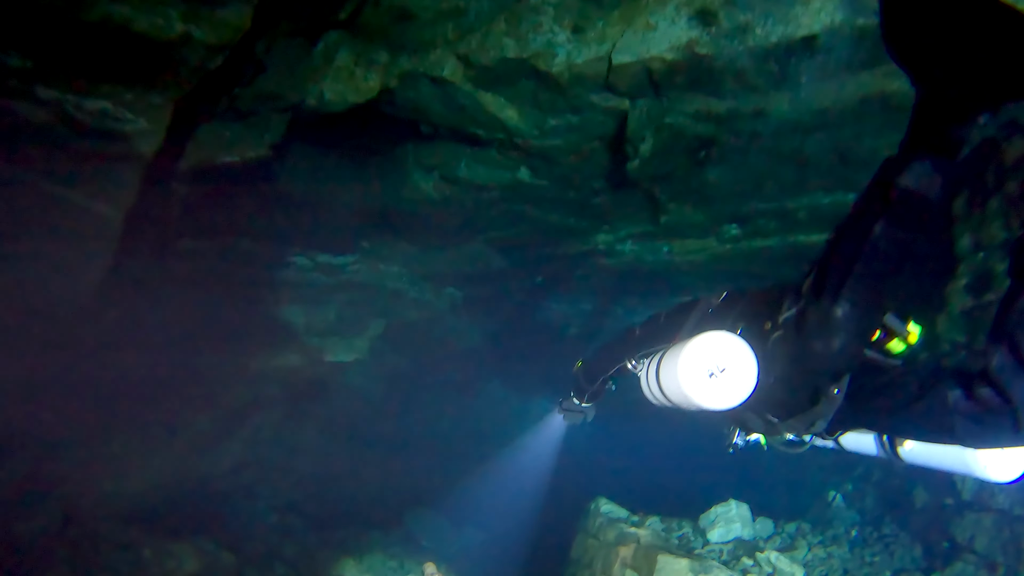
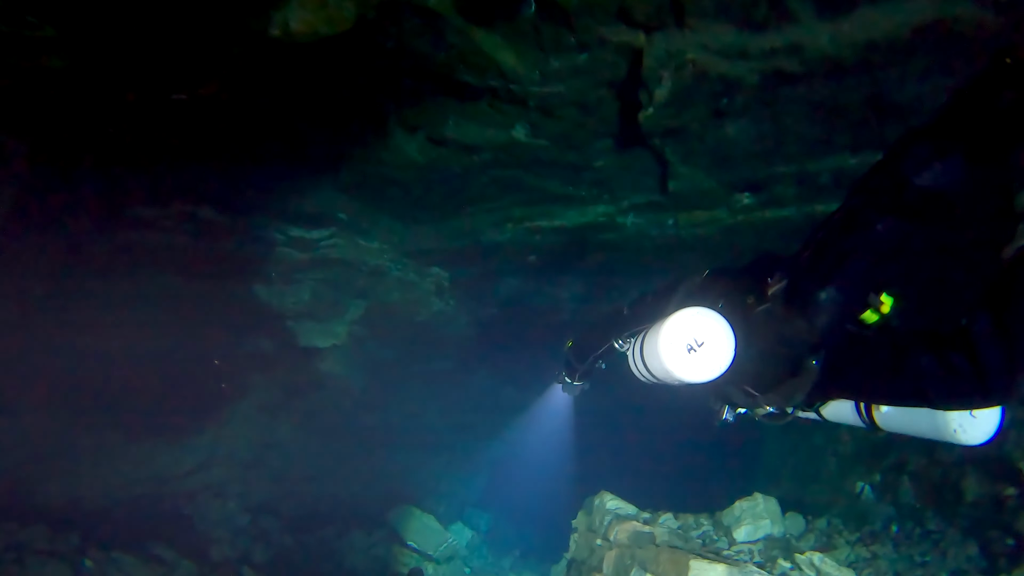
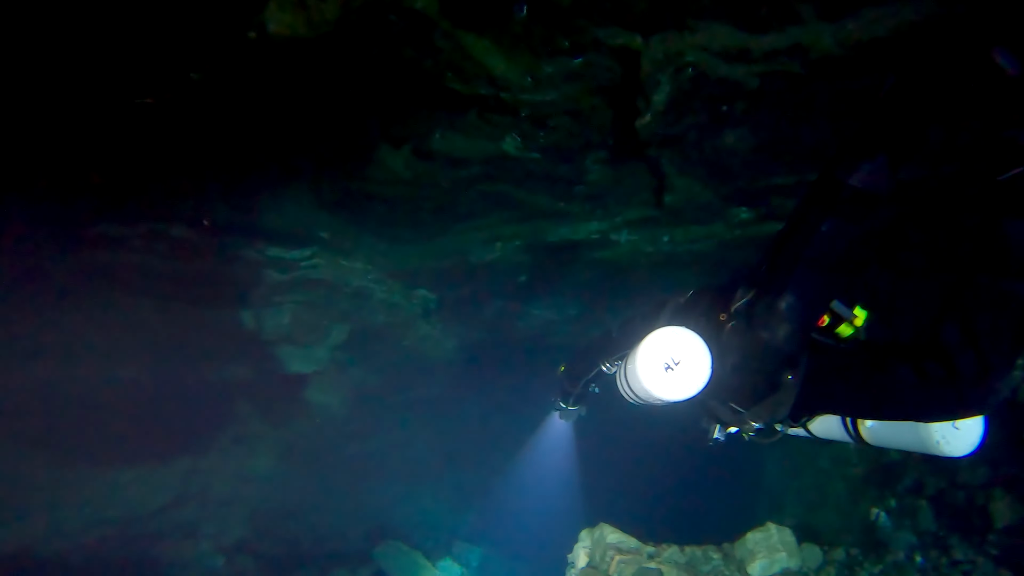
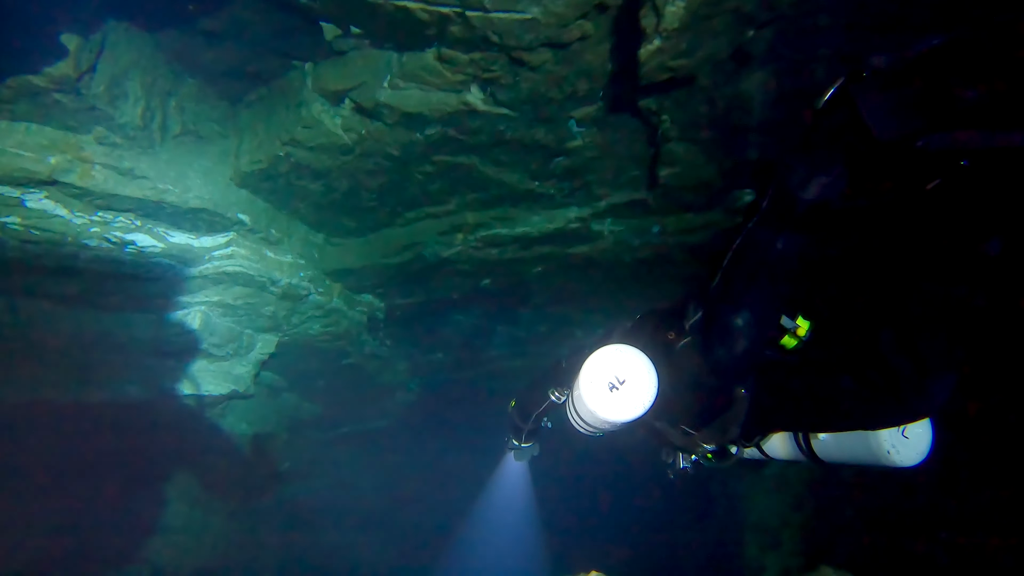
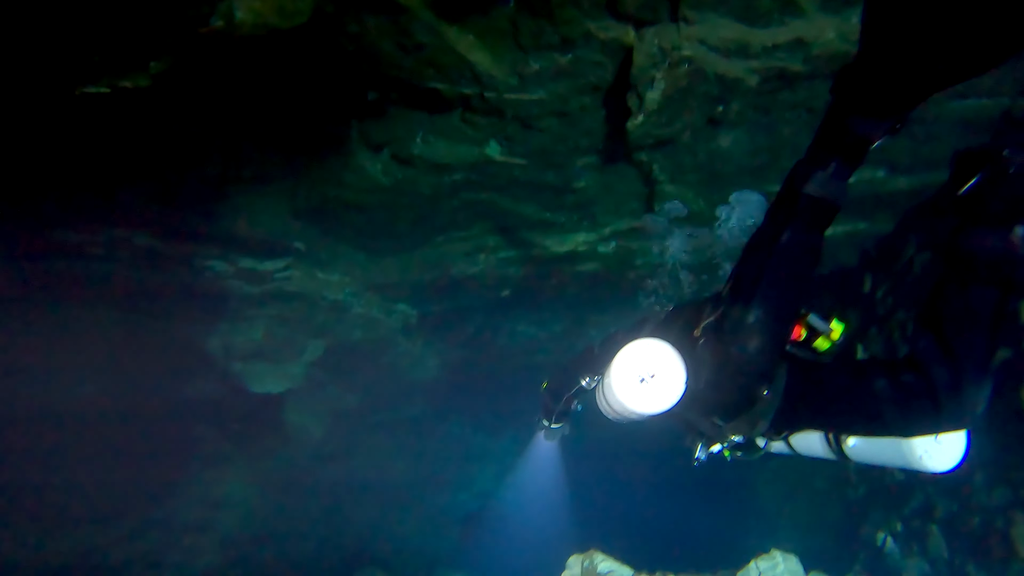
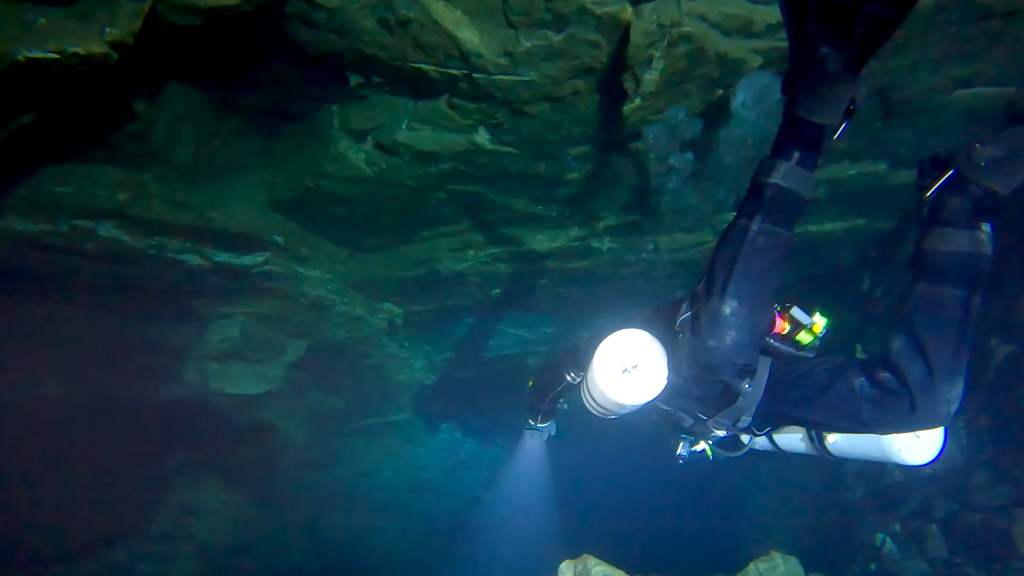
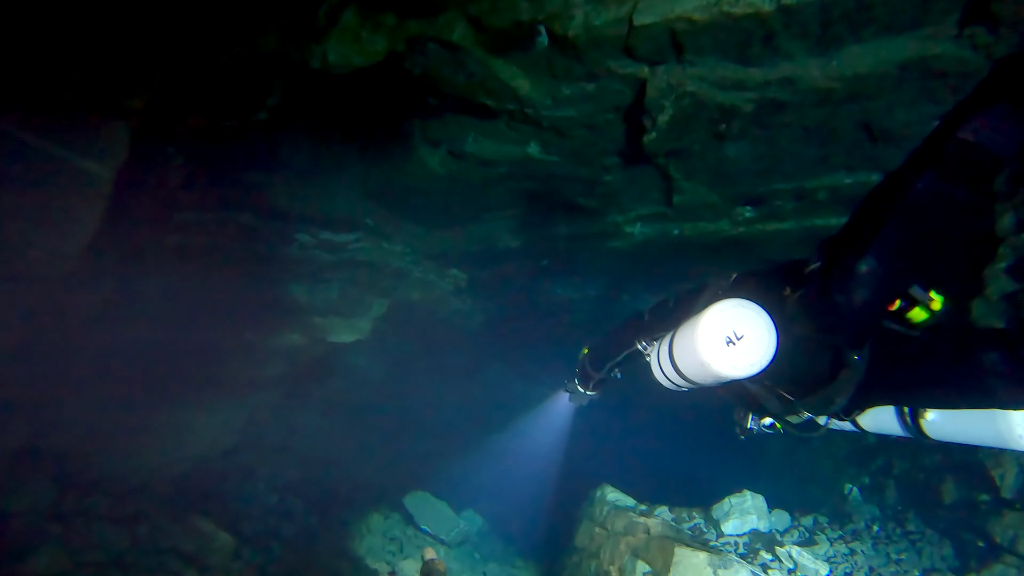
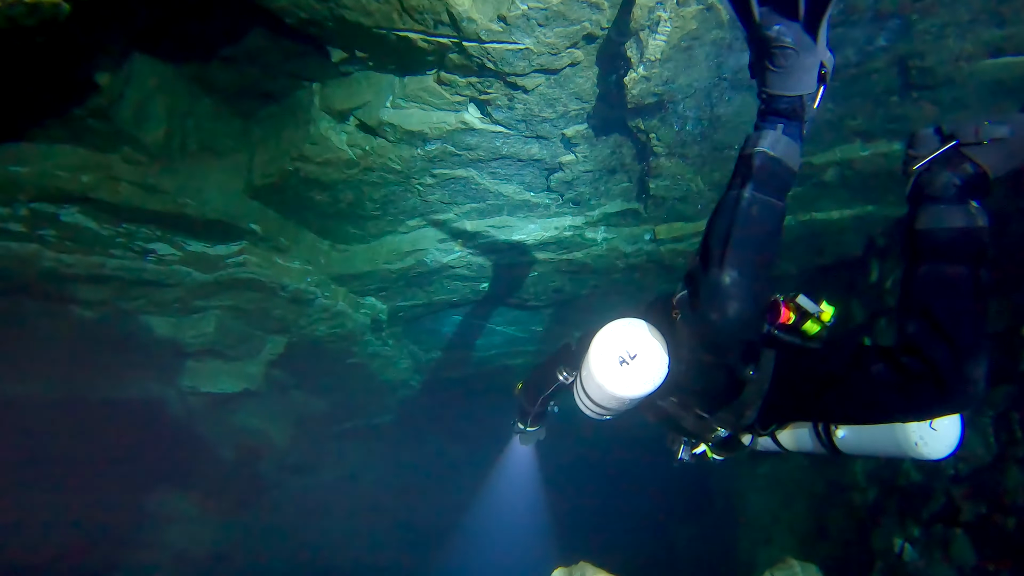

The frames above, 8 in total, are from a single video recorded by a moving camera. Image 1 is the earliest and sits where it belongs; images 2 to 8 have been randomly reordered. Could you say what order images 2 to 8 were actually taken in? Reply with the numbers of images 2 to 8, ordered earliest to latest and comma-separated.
7, 2, 3, 5, 6, 8, 4
